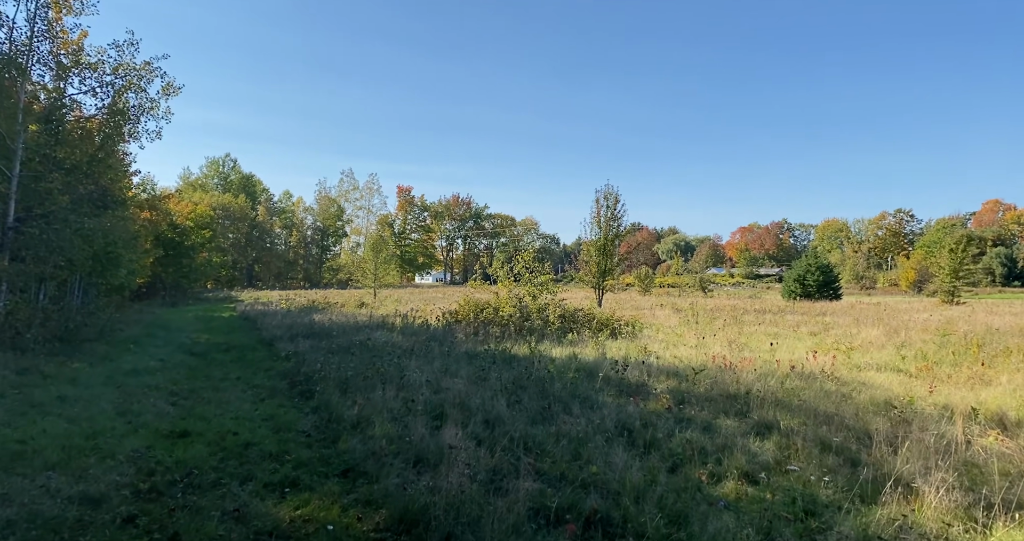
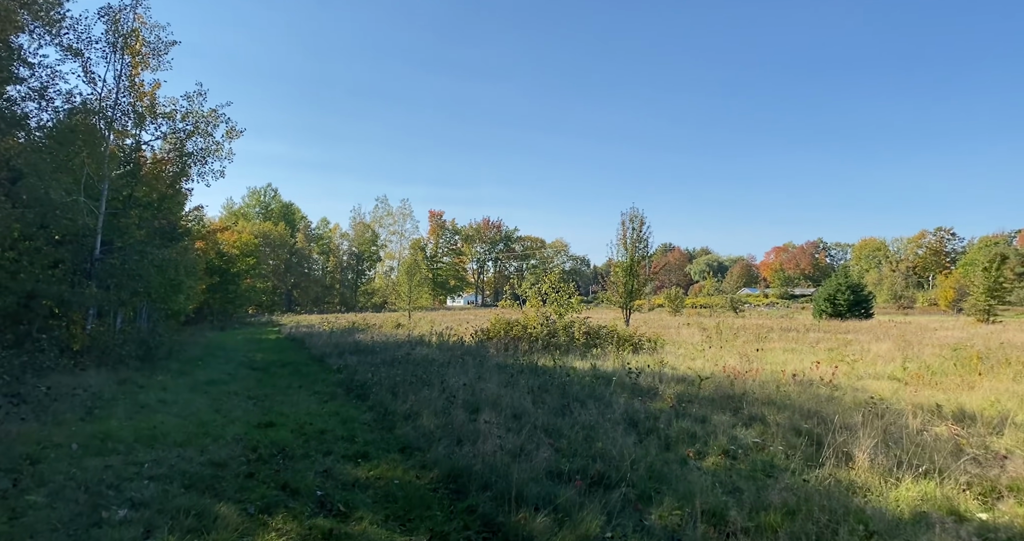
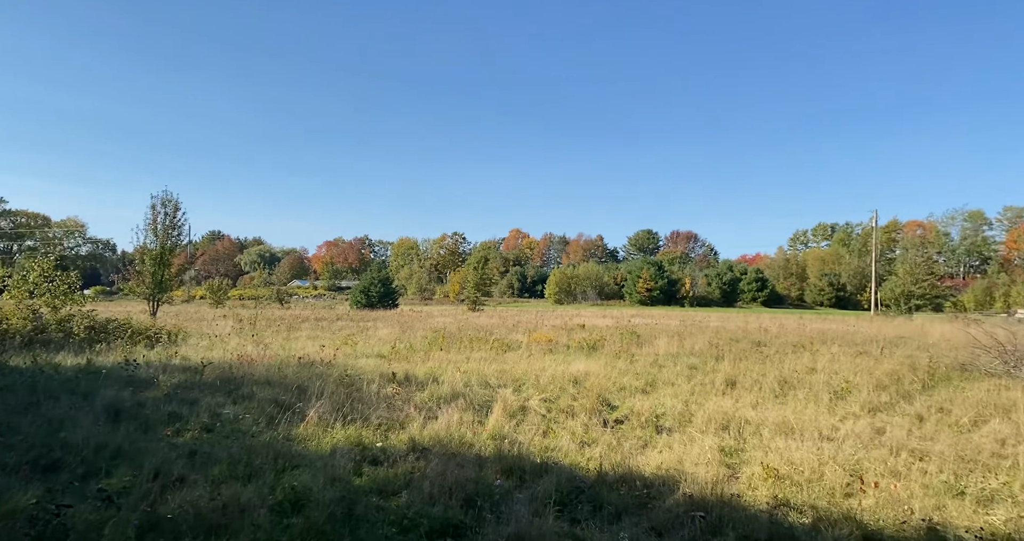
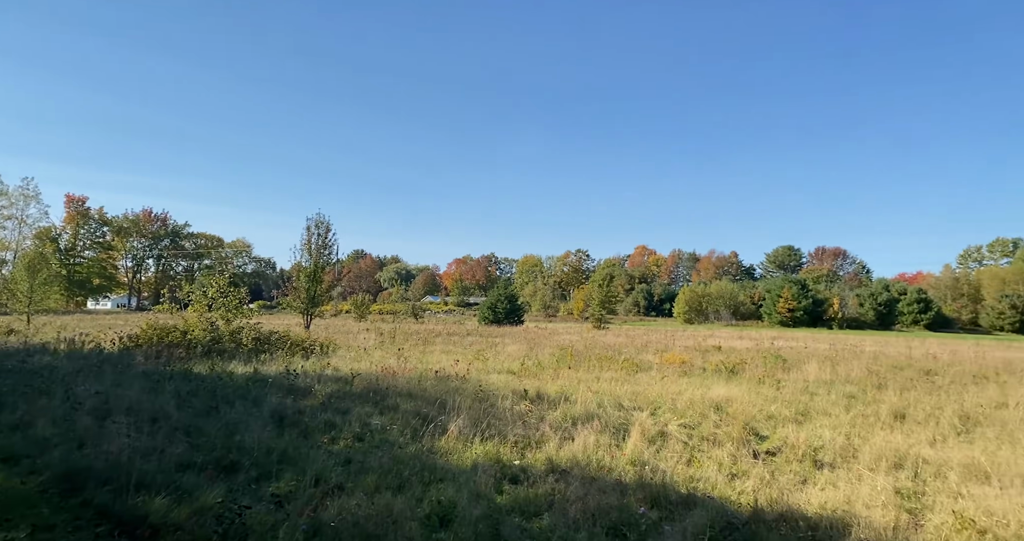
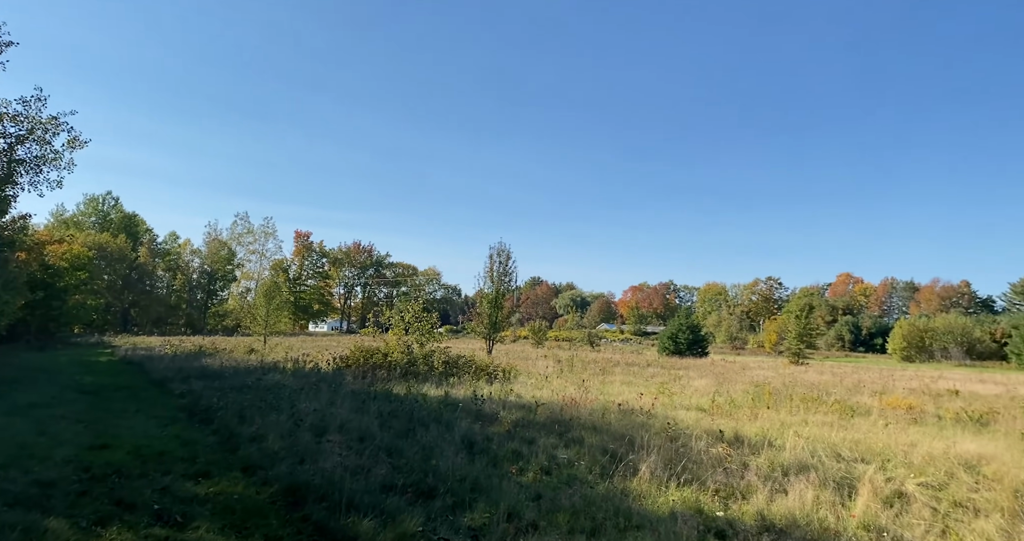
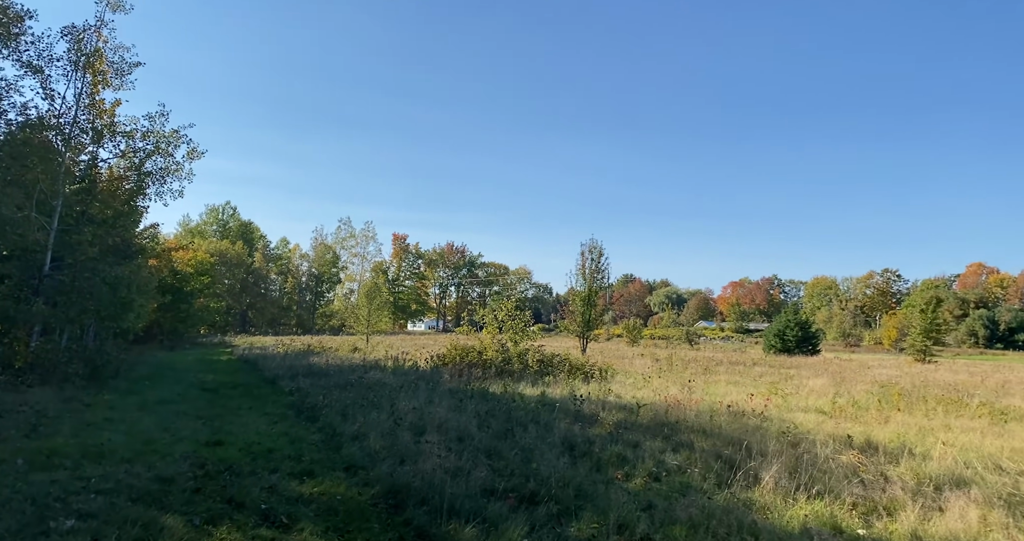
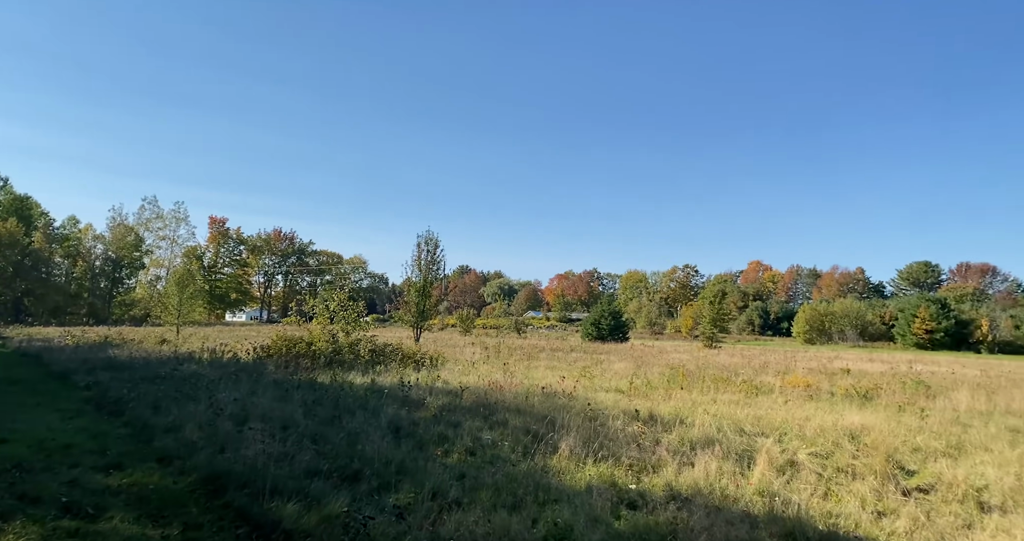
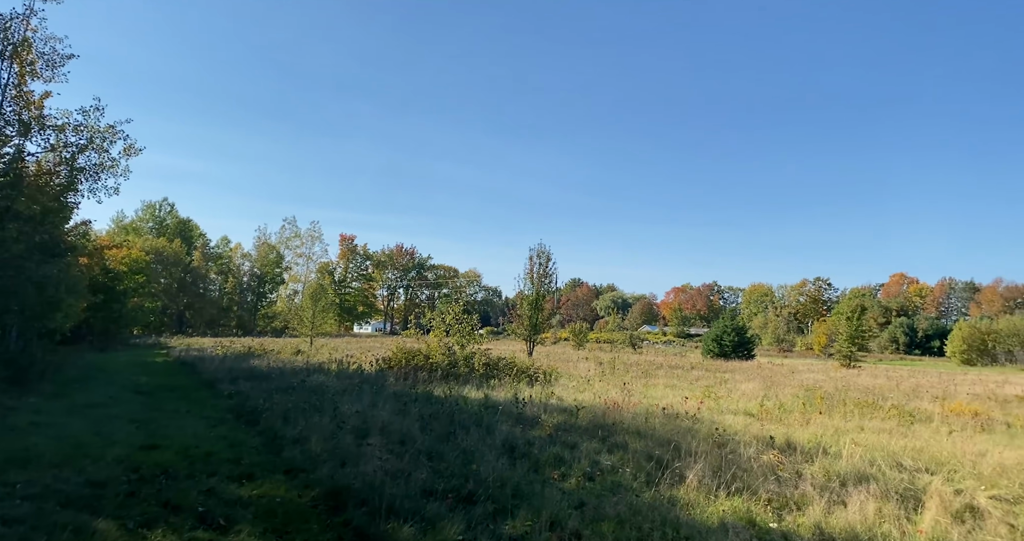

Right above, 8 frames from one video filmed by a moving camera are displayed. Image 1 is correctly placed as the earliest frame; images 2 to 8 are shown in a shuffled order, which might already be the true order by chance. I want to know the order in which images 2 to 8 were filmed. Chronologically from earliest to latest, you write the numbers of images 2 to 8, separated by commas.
2, 6, 8, 5, 7, 4, 3
